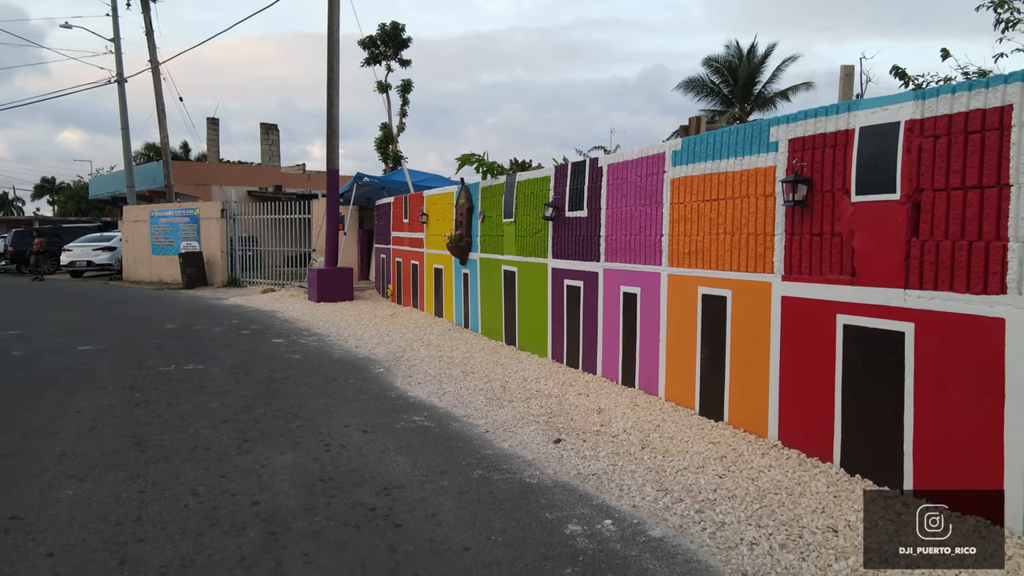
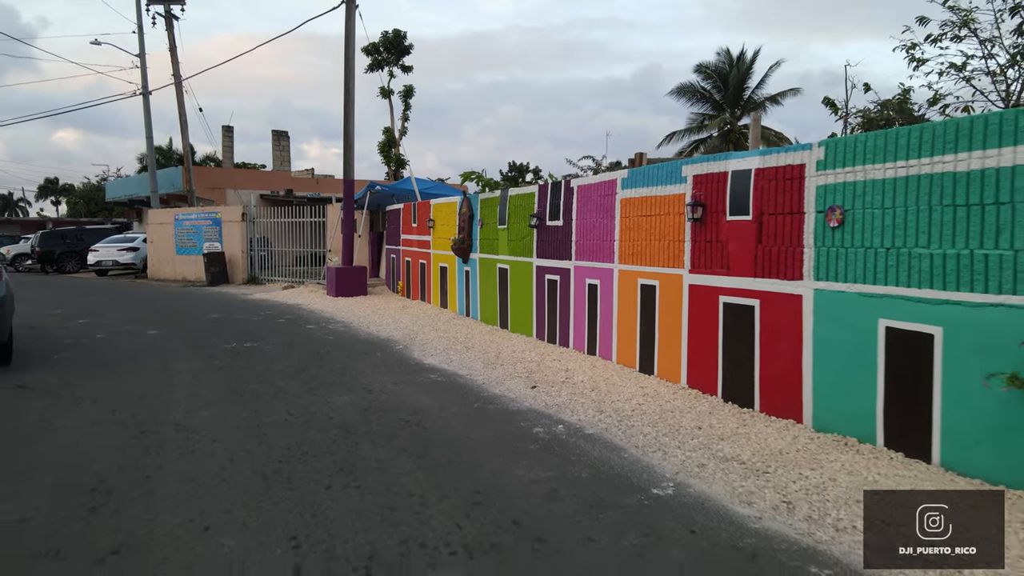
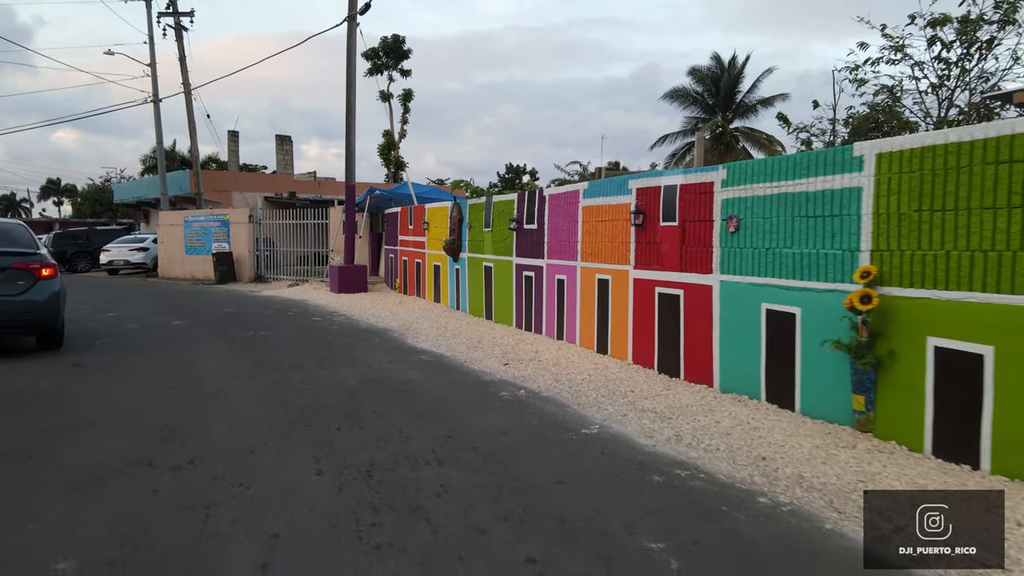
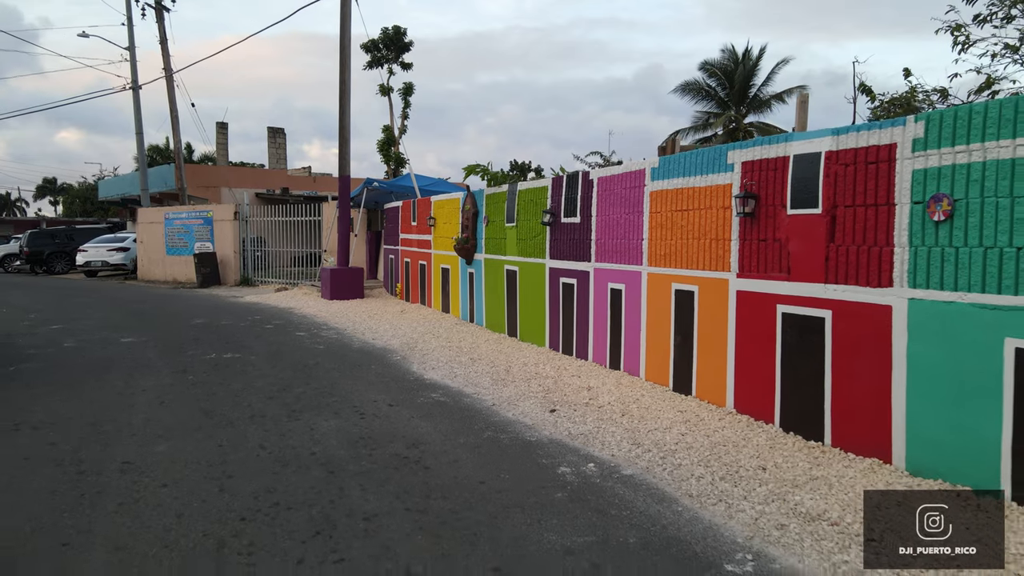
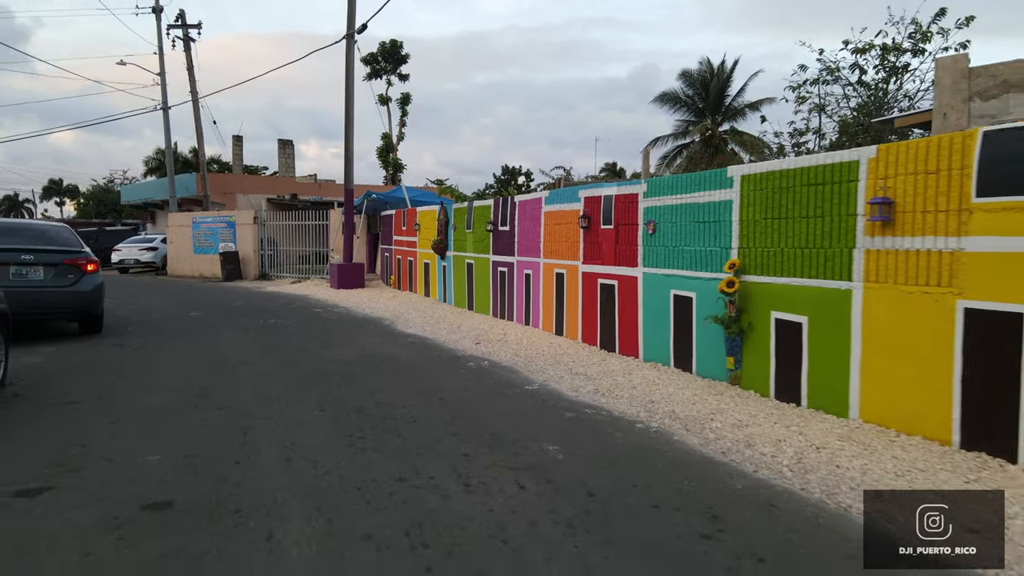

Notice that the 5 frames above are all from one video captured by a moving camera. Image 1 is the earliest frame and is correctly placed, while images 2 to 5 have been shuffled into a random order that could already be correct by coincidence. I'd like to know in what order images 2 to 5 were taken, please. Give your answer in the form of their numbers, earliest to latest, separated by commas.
4, 2, 3, 5
